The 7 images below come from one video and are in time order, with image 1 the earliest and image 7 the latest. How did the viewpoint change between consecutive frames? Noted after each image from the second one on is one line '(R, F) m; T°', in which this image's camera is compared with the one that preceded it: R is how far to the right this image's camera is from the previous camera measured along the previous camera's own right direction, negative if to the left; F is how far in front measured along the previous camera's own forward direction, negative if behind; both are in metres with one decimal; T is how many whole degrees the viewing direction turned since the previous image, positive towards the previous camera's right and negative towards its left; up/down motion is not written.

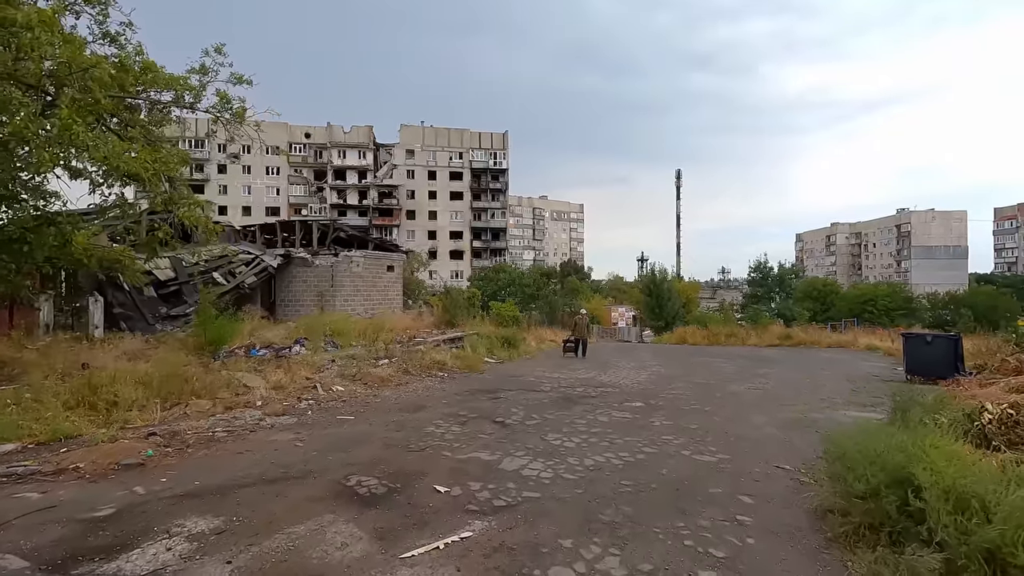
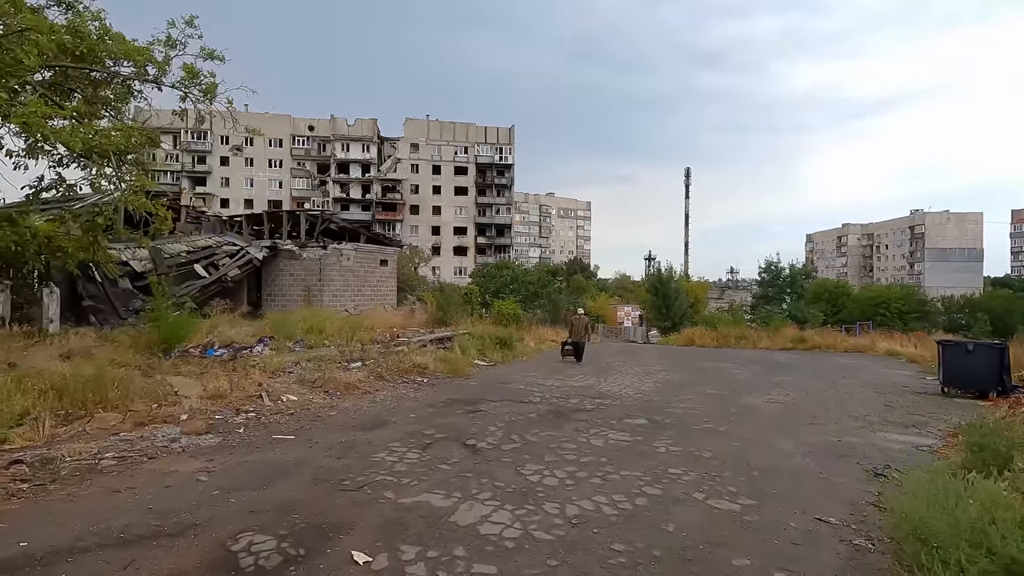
(+0.3, +1.2) m; -1°
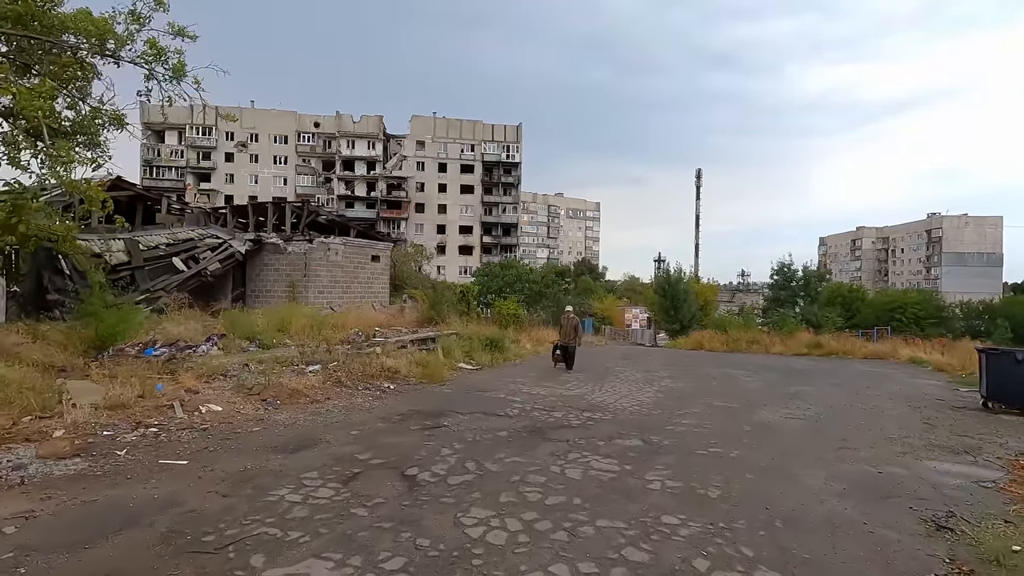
(+0.5, +1.2) m; -1°
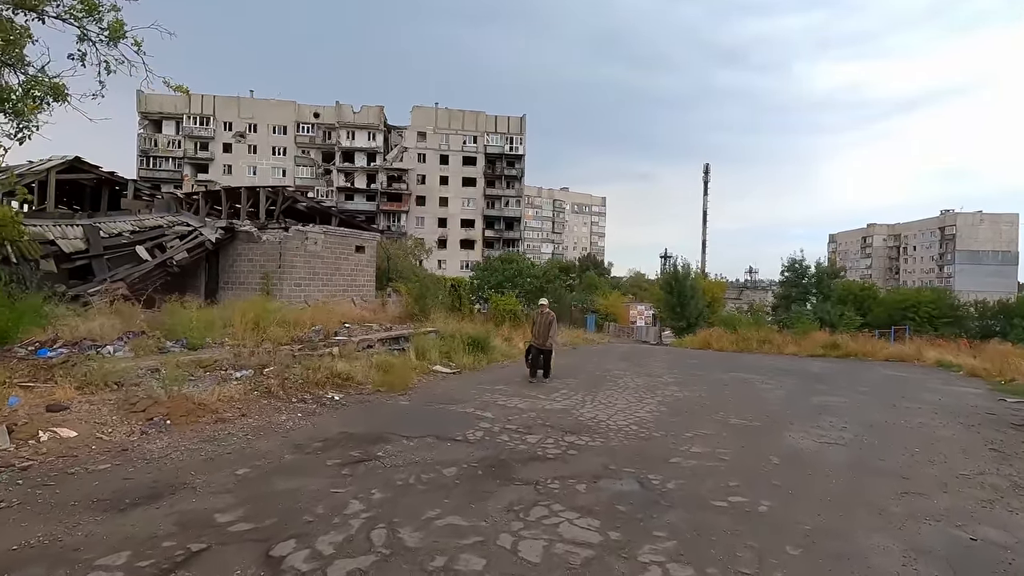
(+0.4, +1.5) m; -1°
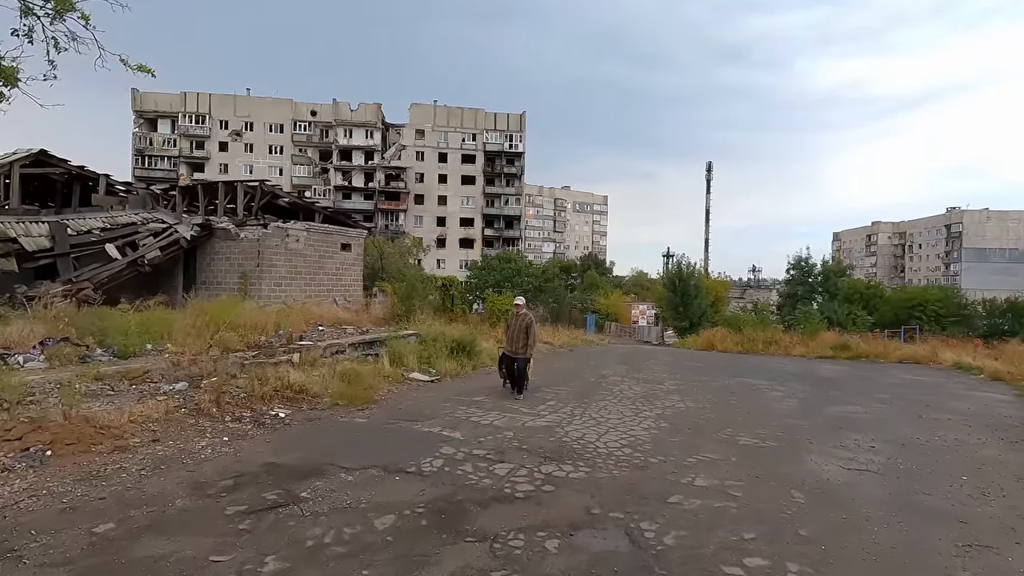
(+0.3, +1.0) m; 0°
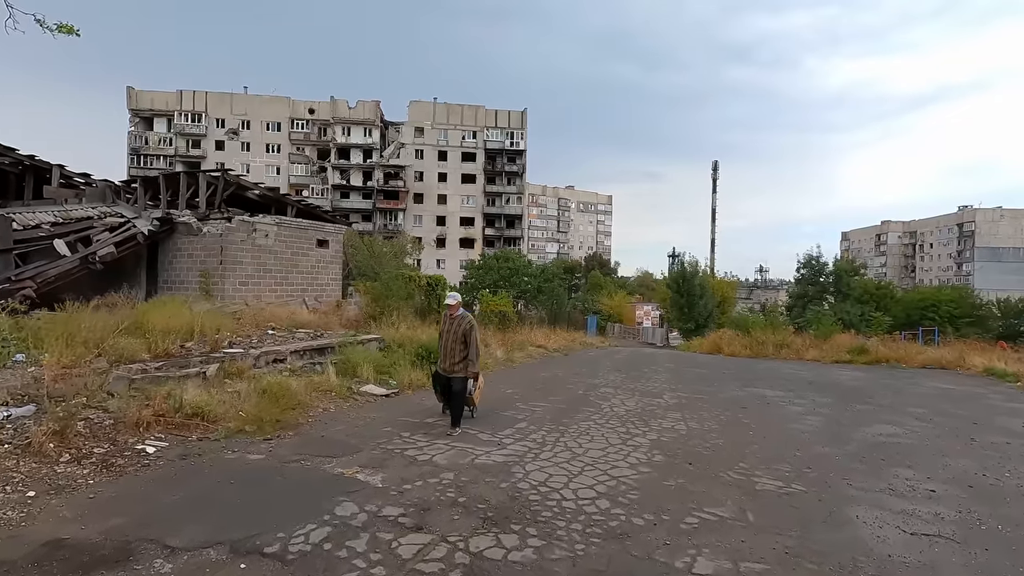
(+0.5, +1.5) m; -1°
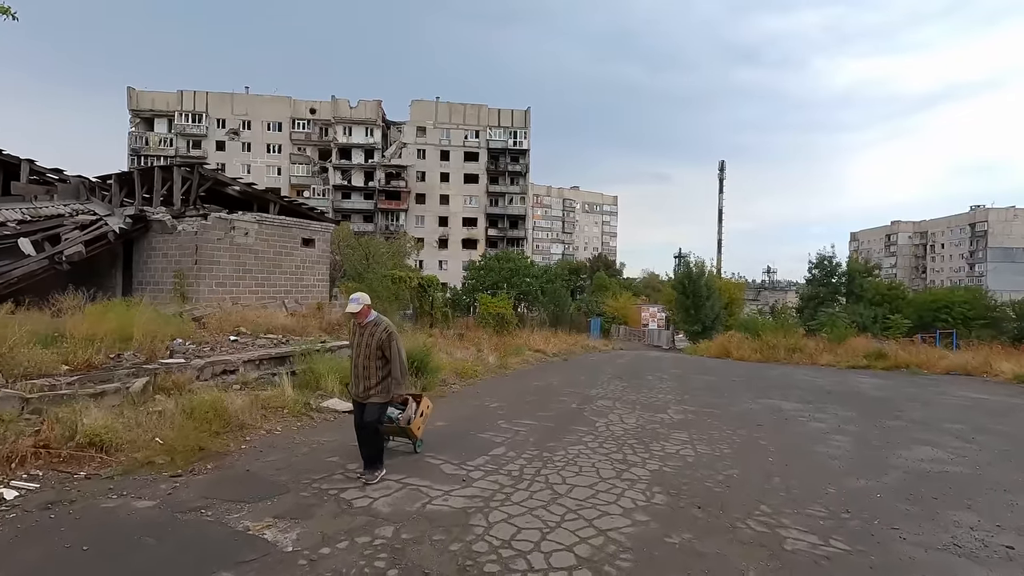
(+0.3, +1.0) m; -1°
